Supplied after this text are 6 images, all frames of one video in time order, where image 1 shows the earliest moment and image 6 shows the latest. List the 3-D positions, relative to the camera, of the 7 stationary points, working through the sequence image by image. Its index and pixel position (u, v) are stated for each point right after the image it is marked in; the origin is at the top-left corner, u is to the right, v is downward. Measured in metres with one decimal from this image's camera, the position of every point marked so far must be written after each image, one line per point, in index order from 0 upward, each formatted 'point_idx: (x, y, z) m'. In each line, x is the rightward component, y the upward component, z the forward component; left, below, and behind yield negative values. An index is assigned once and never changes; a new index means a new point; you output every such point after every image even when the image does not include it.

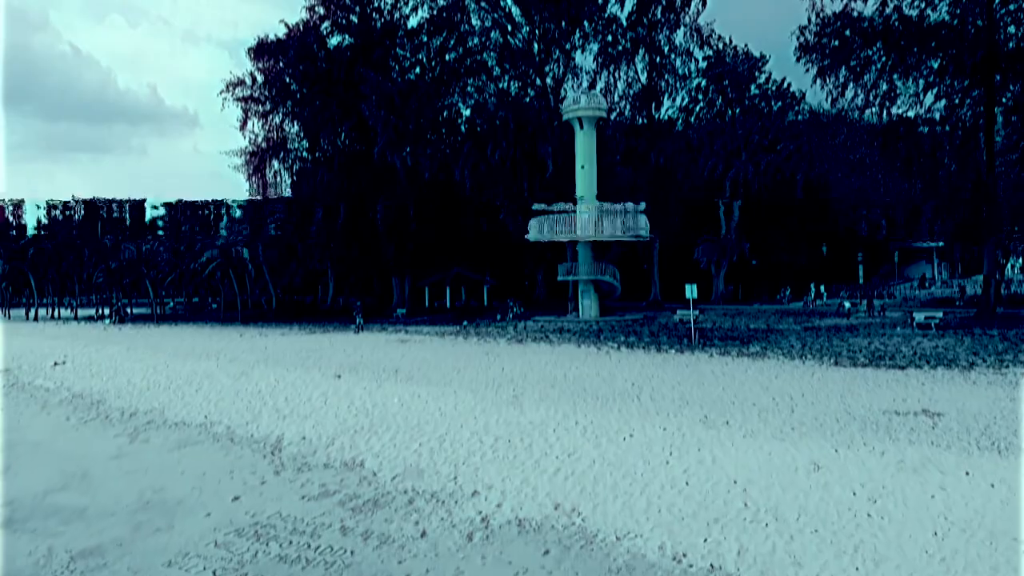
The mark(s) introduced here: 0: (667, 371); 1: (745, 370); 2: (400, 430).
0: (+2.3, -1.2, +17.5) m
1: (+3.5, -1.2, +18.0) m
2: (-1.3, -1.6, +13.7) m
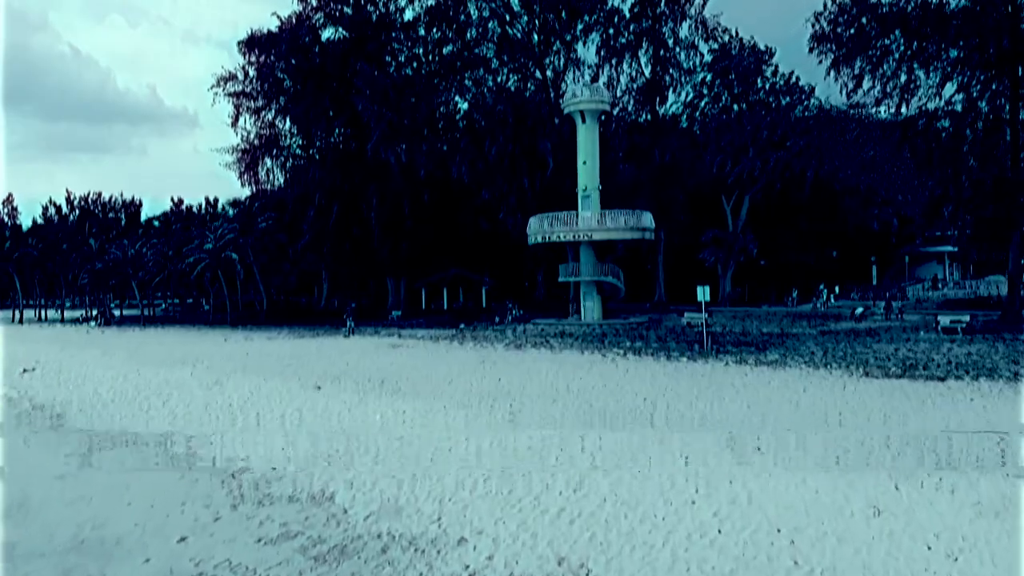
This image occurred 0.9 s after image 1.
0: (+2.3, -1.3, +15.7) m
1: (+3.5, -1.3, +16.2) m
2: (-1.3, -1.7, +11.9) m
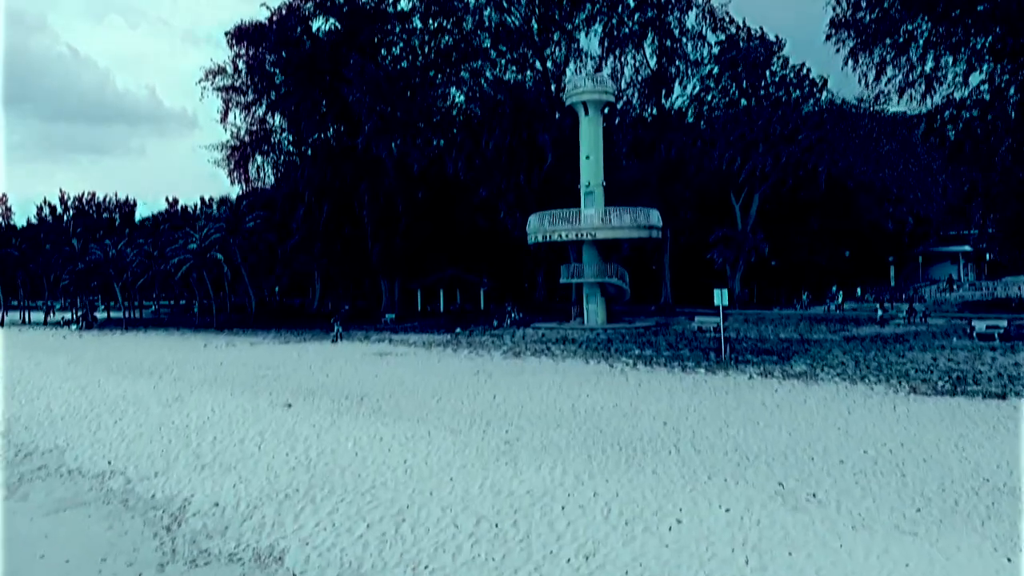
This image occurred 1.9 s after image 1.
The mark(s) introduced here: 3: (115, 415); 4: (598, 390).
0: (+2.2, -1.3, +13.6) m
1: (+3.4, -1.3, +14.1) m
2: (-1.3, -1.7, +9.8) m
3: (-5.7, -1.8, +17.1) m
4: (+1.1, -1.3, +15.1) m
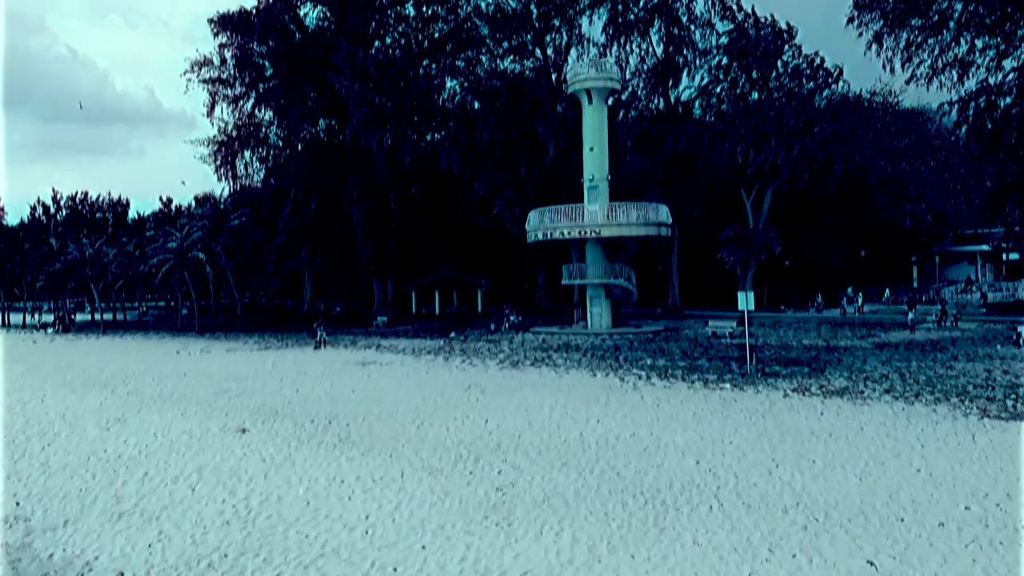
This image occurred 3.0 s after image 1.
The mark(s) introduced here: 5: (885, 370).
0: (+2.2, -1.4, +11.2) m
1: (+3.4, -1.4, +11.7) m
2: (-1.4, -1.7, +7.4) m
3: (-5.7, -1.8, +14.7) m
4: (+1.0, -1.3, +12.7) m
5: (+5.7, -1.2, +18.3) m
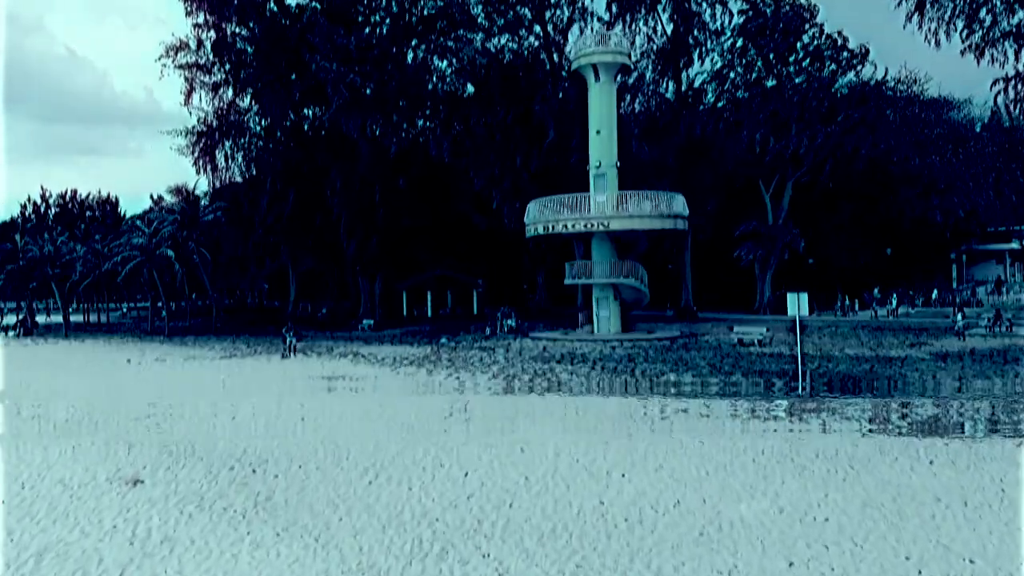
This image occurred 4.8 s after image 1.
0: (+2.1, -1.4, +7.7) m
1: (+3.3, -1.4, +8.1) m
2: (-1.5, -1.7, +3.9) m
3: (-5.8, -1.8, +11.1) m
4: (+1.0, -1.3, +9.2) m
5: (+5.6, -1.3, +14.7) m
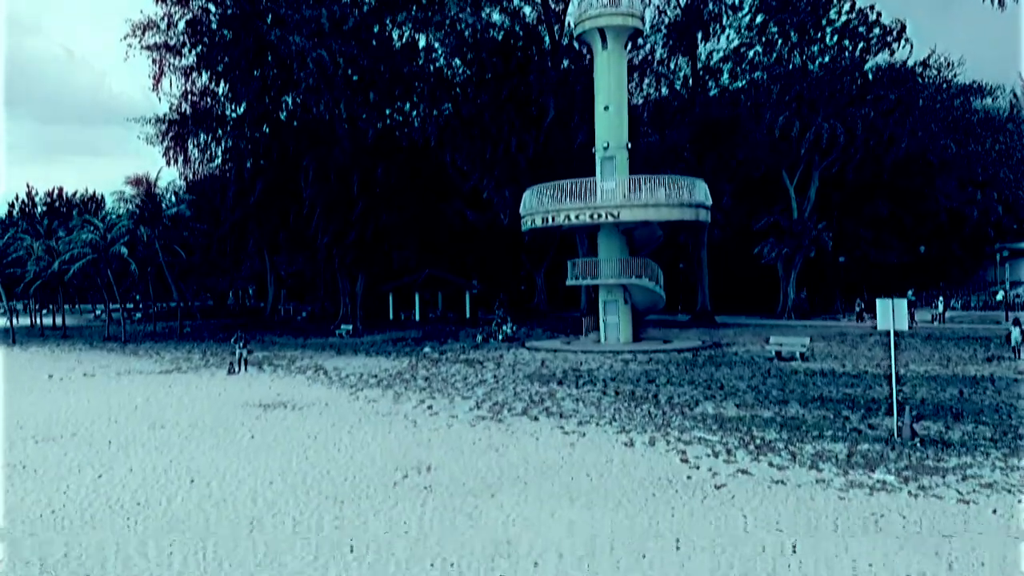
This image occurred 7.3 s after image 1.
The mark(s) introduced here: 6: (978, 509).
0: (+2.0, -1.4, +3.7) m
1: (+3.2, -1.4, +4.2) m
2: (-1.6, -1.8, -0.1) m
3: (-5.9, -1.9, +7.2) m
4: (+0.8, -1.4, +5.2) m
5: (+5.5, -1.3, +10.8) m
6: (+2.9, -1.3, +7.3) m
